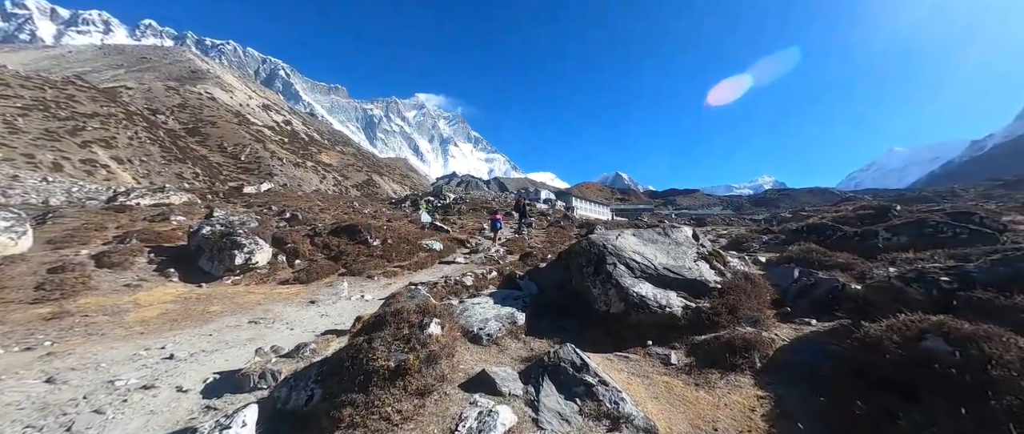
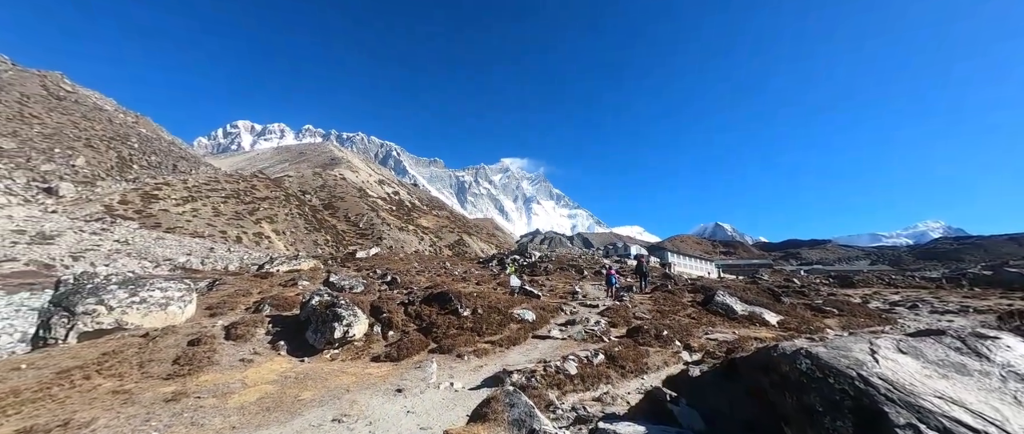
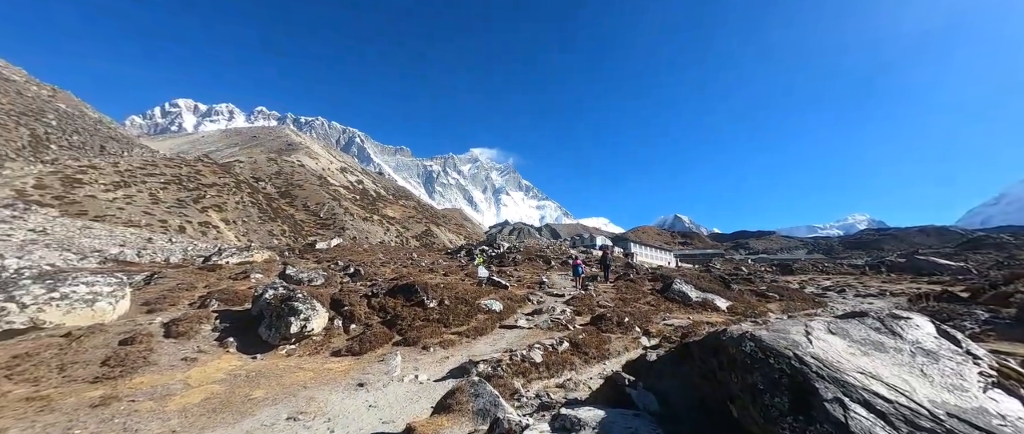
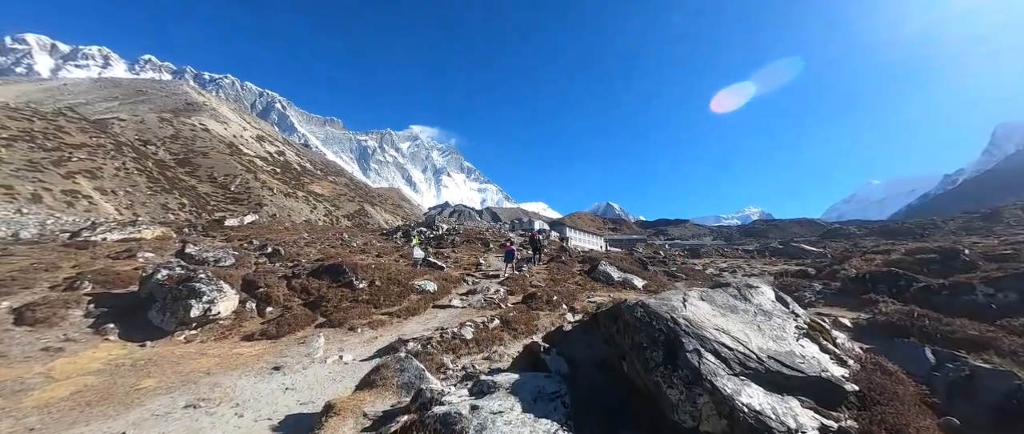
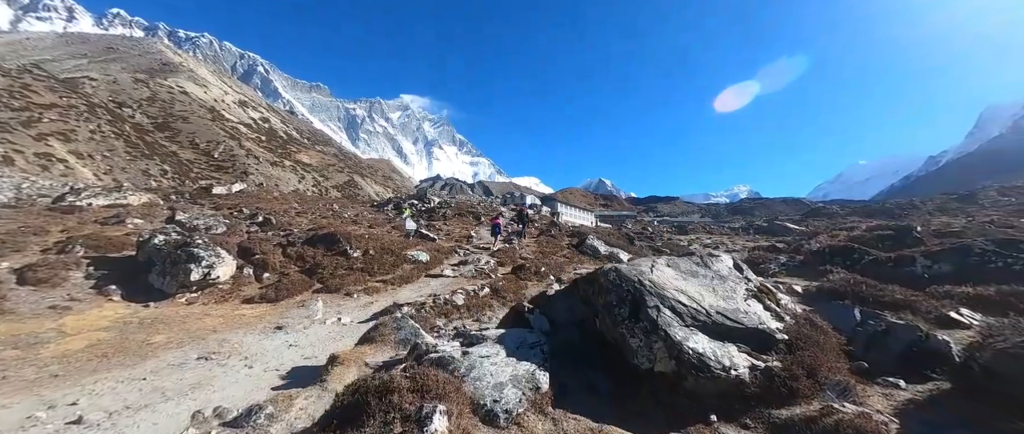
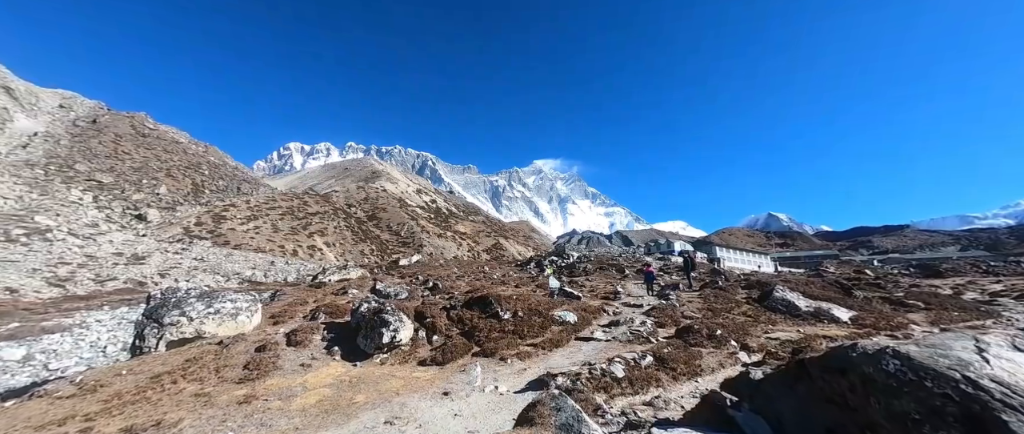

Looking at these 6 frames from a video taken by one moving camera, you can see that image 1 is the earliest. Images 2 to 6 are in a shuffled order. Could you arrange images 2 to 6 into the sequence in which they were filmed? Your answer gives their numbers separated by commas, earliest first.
5, 4, 3, 2, 6
